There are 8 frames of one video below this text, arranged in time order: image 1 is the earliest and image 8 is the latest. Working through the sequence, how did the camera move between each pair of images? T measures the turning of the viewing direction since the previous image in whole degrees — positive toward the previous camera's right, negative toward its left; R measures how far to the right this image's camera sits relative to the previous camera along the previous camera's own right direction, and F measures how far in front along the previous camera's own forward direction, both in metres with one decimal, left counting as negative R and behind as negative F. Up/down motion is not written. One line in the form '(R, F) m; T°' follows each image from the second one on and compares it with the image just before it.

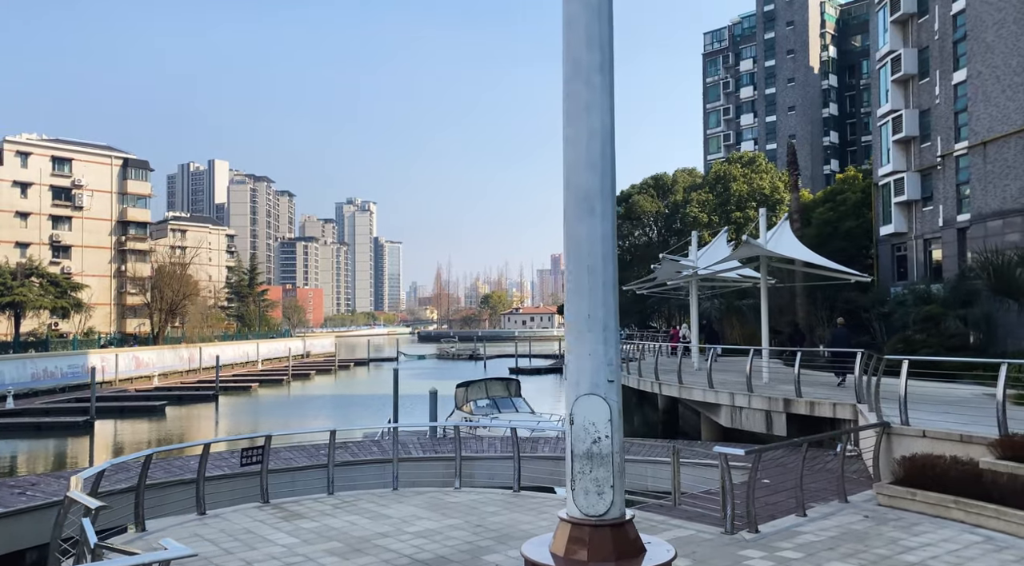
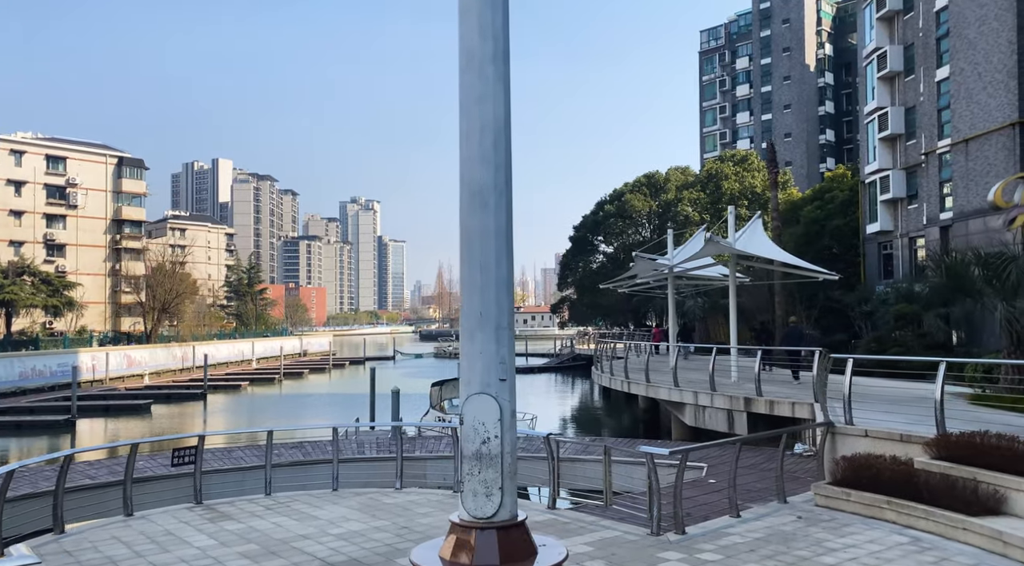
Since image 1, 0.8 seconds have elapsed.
(+0.8, +0.1) m; 0°
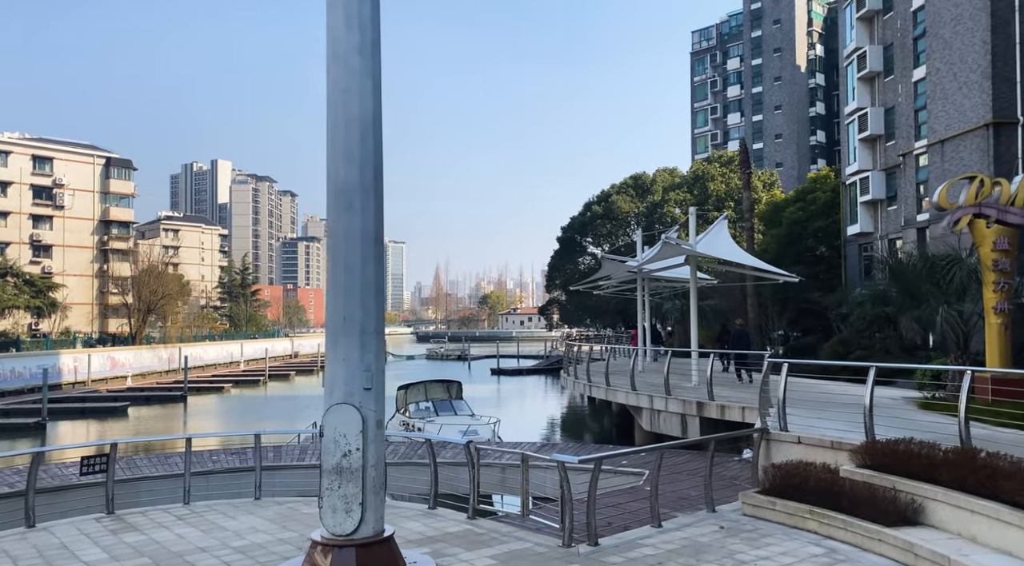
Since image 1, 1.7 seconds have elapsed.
(+0.9, +0.2) m; 0°
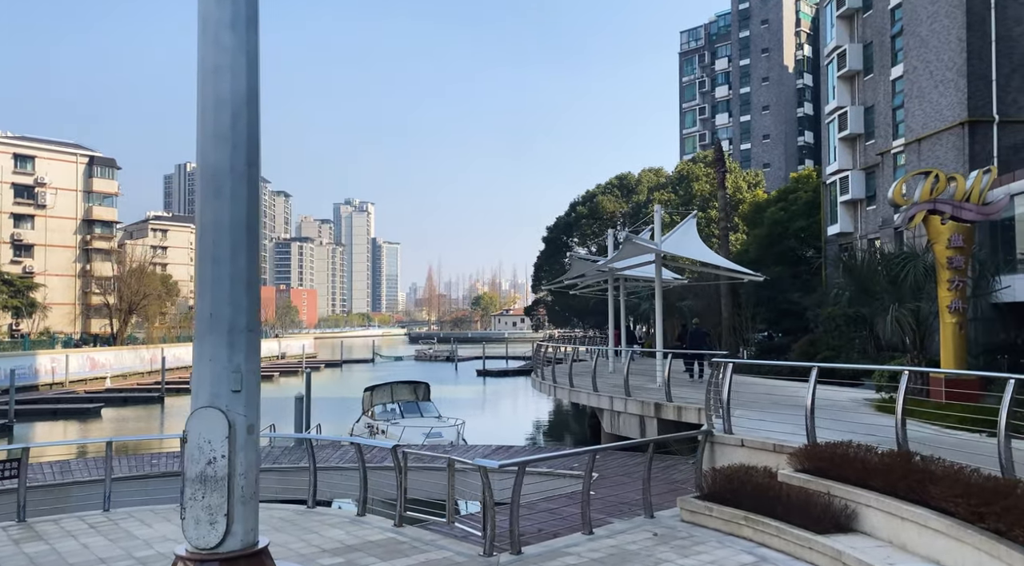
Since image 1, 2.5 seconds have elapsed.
(+0.7, +0.3) m; 0°
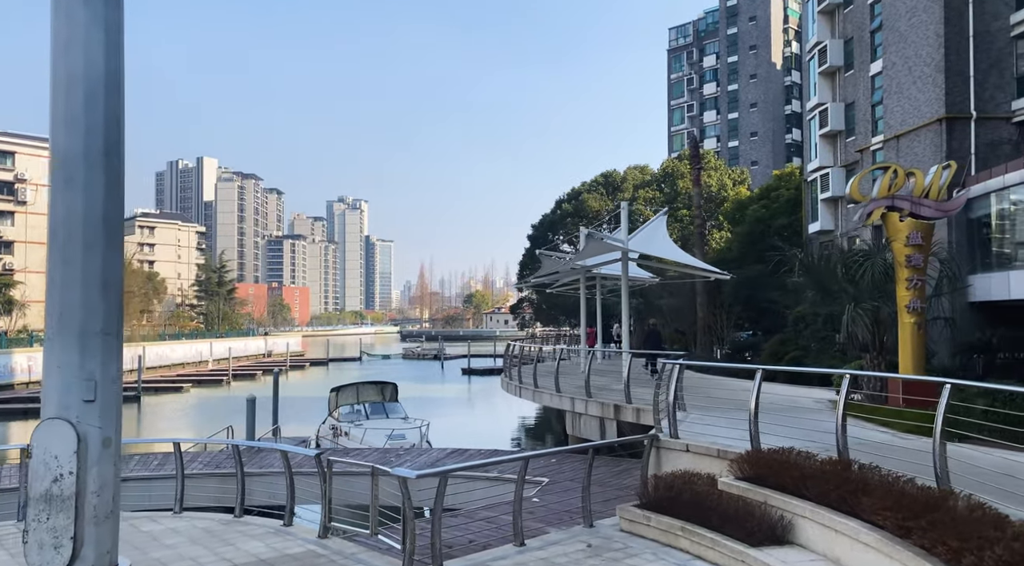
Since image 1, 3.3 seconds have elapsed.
(+0.7, +0.4) m; 0°
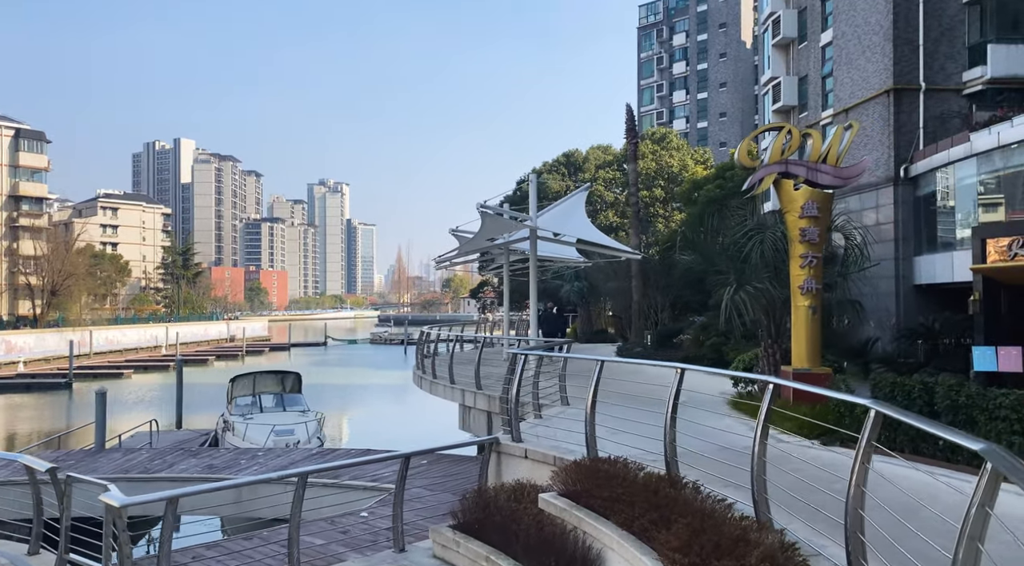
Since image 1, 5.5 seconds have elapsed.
(+1.7, +1.4) m; +1°
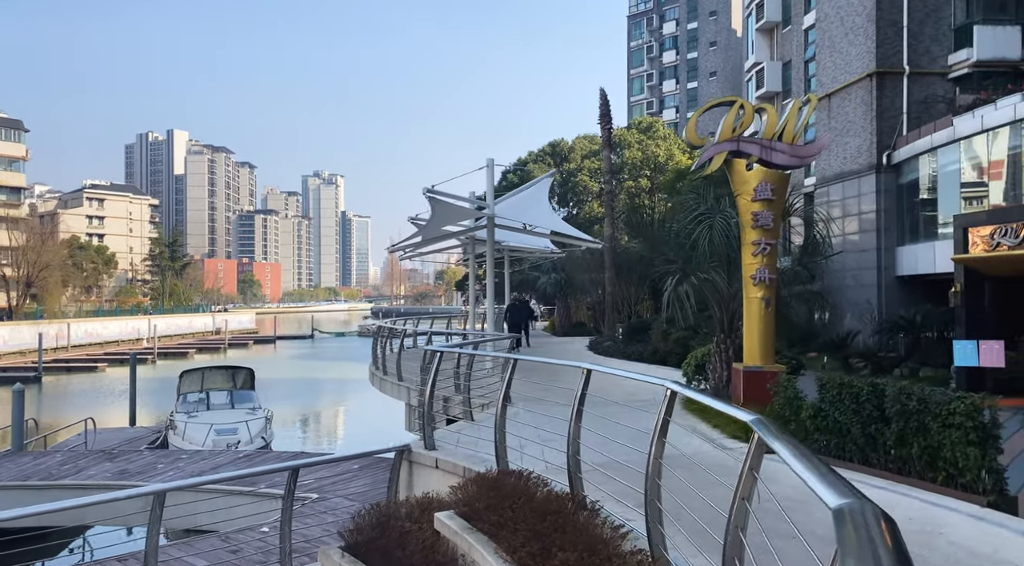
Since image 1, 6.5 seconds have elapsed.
(+0.8, +0.8) m; 0°
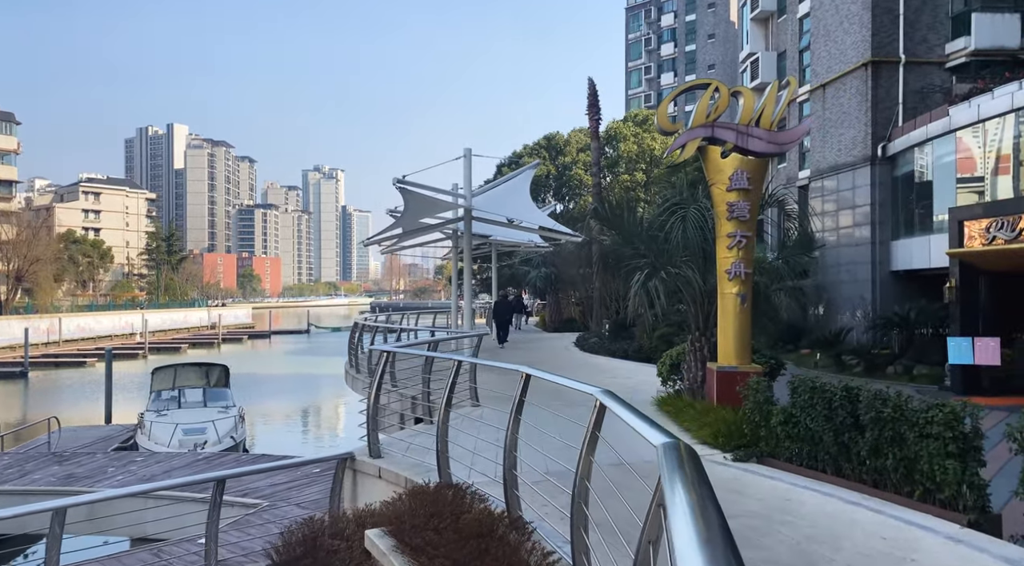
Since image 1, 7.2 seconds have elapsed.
(+0.4, +0.5) m; 0°
